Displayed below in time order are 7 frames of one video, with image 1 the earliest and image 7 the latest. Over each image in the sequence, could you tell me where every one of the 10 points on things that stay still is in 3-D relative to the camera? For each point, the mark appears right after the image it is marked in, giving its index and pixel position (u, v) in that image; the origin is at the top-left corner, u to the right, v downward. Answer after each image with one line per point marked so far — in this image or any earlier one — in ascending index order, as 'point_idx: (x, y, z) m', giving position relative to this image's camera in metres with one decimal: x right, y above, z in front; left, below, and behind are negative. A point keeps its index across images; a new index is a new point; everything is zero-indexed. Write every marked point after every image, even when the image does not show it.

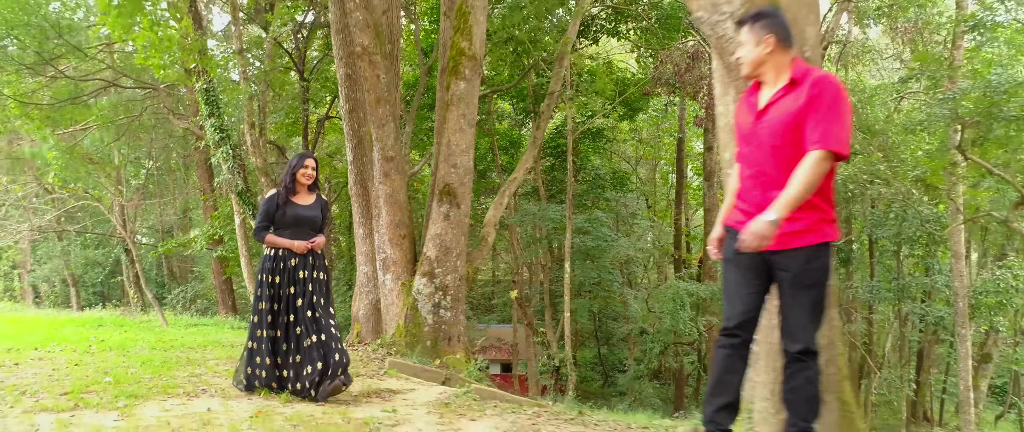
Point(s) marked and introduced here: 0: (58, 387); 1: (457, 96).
0: (-2.7, -1.0, +3.2) m
1: (-0.5, +1.1, +5.1) m
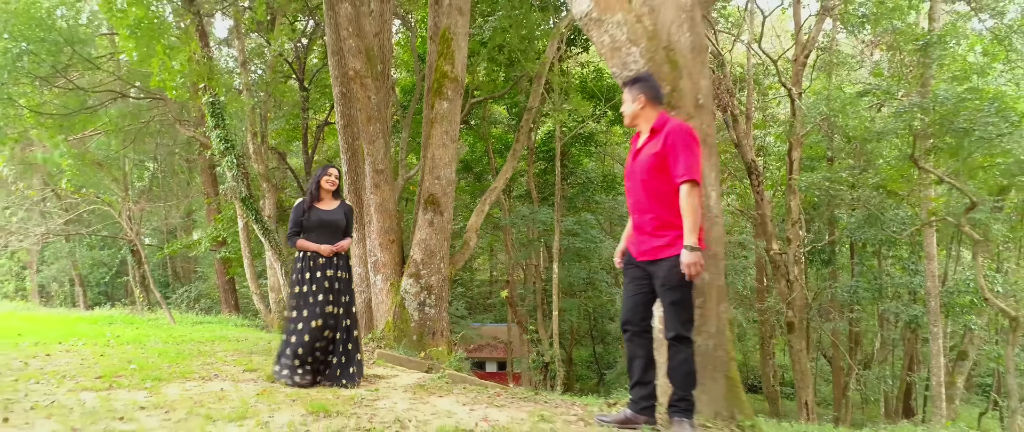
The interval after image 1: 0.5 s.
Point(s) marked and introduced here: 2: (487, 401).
0: (-2.9, -1.1, +3.8) m
1: (-0.7, +1.0, +5.6) m
2: (-0.1, -1.0, +3.1) m
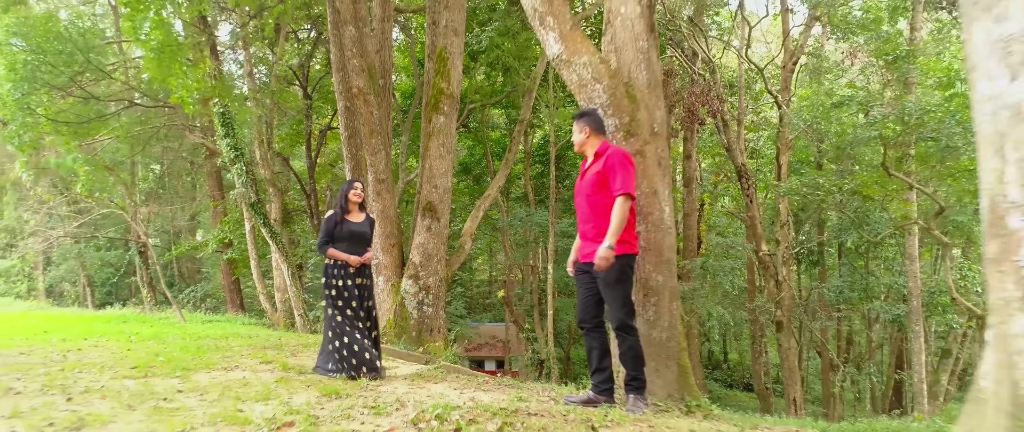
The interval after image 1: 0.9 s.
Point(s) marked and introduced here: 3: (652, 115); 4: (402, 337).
0: (-3.0, -1.1, +4.2) m
1: (-0.8, +1.0, +6.1) m
2: (-0.2, -1.1, +3.5) m
3: (+0.8, +0.6, +3.1) m
4: (-1.2, -1.3, +5.9) m
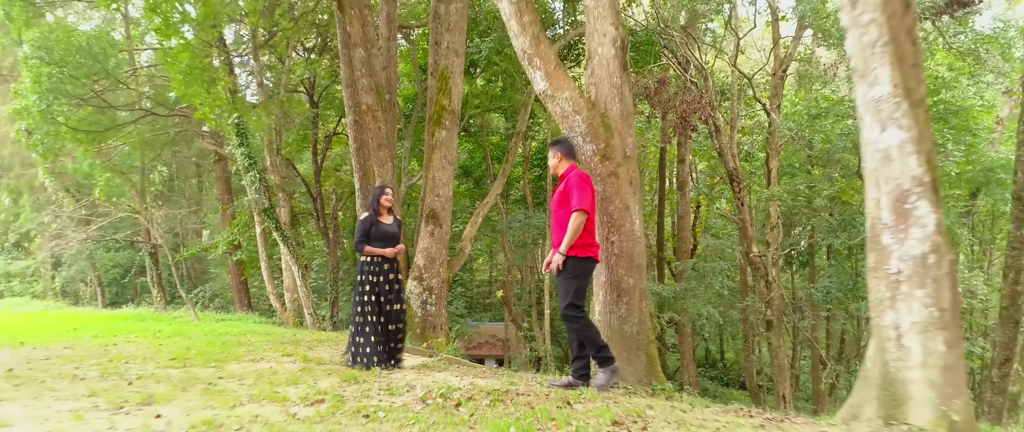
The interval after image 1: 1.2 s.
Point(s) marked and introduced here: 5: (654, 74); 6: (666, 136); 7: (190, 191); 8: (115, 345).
0: (-3.0, -1.2, +4.8) m
1: (-0.9, +0.9, +6.6) m
2: (-0.3, -1.2, +4.1) m
3: (+0.7, +0.5, +3.6) m
4: (-1.2, -1.4, +6.4) m
5: (+3.2, +3.2, +12.3) m
6: (+4.1, +2.2, +14.3) m
7: (-10.6, +0.8, +18.0) m
8: (-4.1, -1.3, +5.6) m
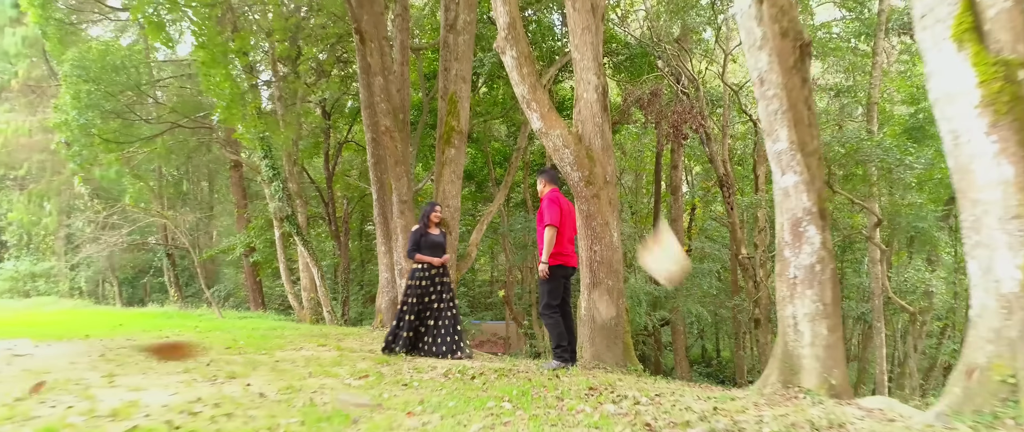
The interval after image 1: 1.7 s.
0: (-3.0, -1.3, +5.6) m
1: (-0.9, +0.8, +7.4) m
2: (-0.3, -1.3, +4.9) m
3: (+0.8, +0.4, +4.4) m
4: (-1.2, -1.5, +7.3) m
5: (+3.2, +3.1, +13.2) m
6: (+4.1, +2.0, +15.1) m
7: (-10.6, +0.7, +18.9) m
8: (-4.1, -1.4, +6.5) m
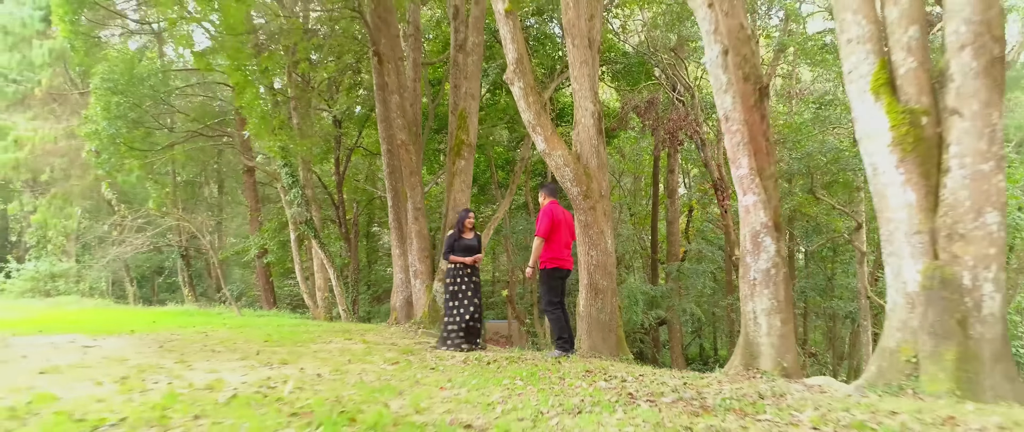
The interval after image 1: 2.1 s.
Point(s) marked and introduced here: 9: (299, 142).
0: (-3.0, -1.4, +6.3) m
1: (-0.8, +0.7, +8.1) m
2: (-0.2, -1.4, +5.6) m
3: (+0.8, +0.3, +5.1) m
4: (-1.1, -1.6, +7.9) m
5: (+3.3, +3.0, +13.8) m
6: (+4.2, +2.0, +15.8) m
7: (-10.5, +0.6, +19.6) m
8: (-4.0, -1.5, +7.1) m
9: (-4.3, +1.5, +10.9) m
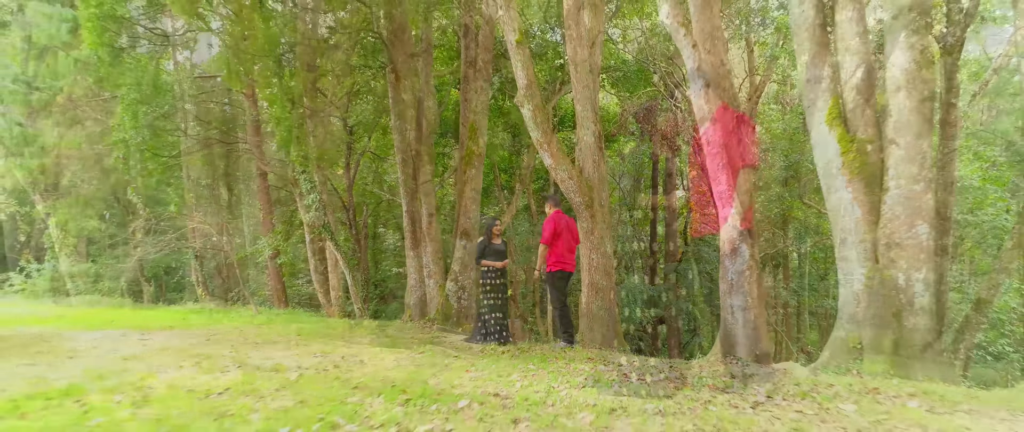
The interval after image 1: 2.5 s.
0: (-2.8, -1.5, +6.9) m
1: (-0.7, +0.6, +8.8) m
2: (-0.1, -1.5, +6.2) m
3: (+0.9, +0.2, +5.8) m
4: (-1.0, -1.7, +8.6) m
5: (+3.4, +3.0, +14.5) m
6: (+4.3, +1.9, +16.5) m
7: (-10.4, +0.6, +20.2) m
8: (-3.9, -1.6, +7.8) m
9: (-4.2, +1.4, +11.6) m
